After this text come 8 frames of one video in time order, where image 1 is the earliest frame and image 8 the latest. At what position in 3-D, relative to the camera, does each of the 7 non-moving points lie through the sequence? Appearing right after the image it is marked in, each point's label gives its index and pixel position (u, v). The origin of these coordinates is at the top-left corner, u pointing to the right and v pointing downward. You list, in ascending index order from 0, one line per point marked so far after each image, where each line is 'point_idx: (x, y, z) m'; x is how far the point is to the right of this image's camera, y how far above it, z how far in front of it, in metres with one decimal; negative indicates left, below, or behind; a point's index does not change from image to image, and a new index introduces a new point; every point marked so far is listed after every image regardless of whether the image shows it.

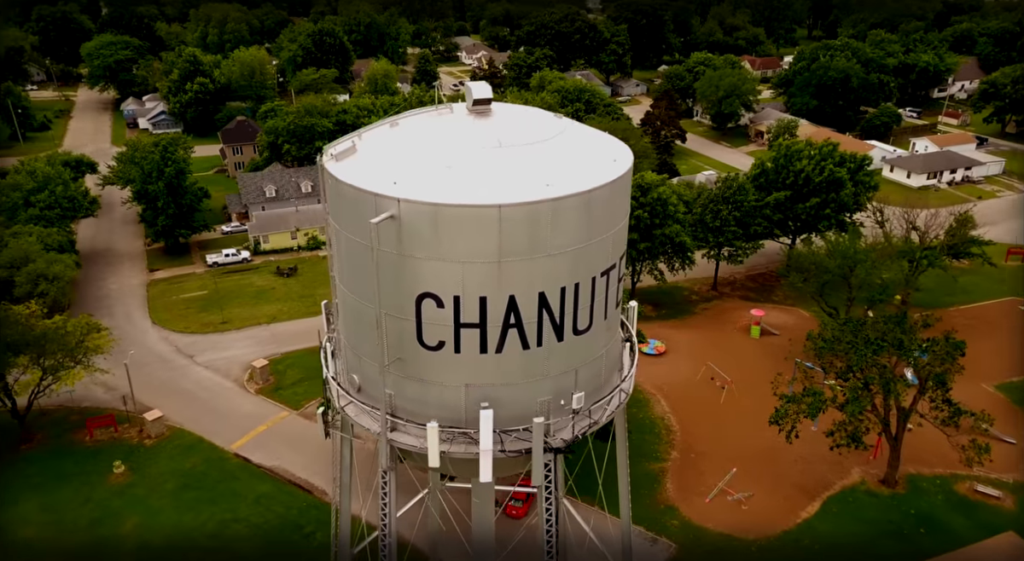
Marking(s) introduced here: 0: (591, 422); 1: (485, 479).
0: (+1.6, -2.8, +17.4) m
1: (-0.4, -3.6, +16.0) m
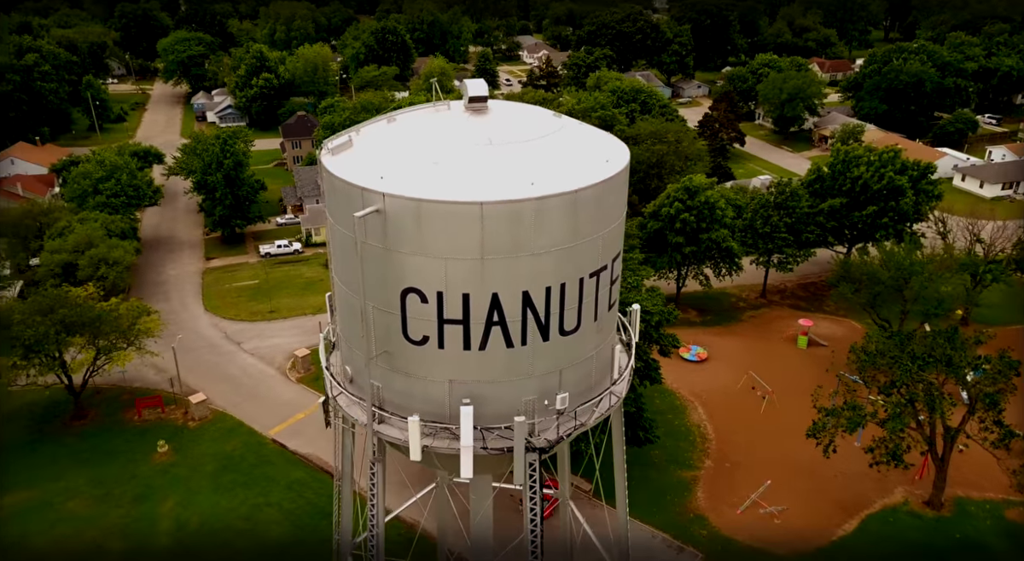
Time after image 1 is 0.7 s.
0: (+1.3, -2.9, +17.5) m
1: (-0.8, -3.6, +16.2) m
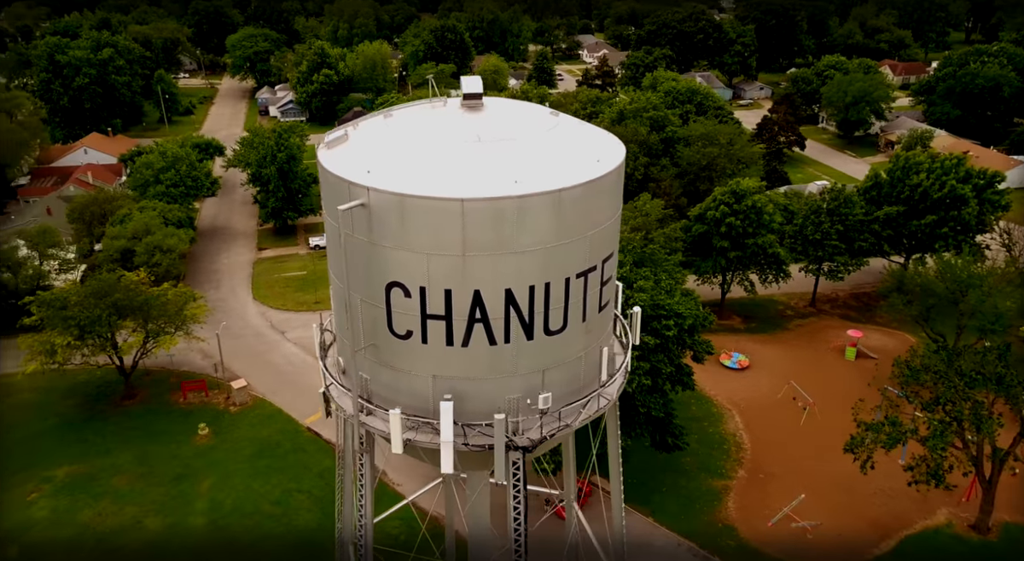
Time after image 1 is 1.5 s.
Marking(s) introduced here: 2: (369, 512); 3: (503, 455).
0: (+1.0, -2.9, +17.4) m
1: (-1.2, -3.6, +16.4) m
2: (-3.0, -5.0, +18.6) m
3: (-0.2, -3.3, +16.7) m
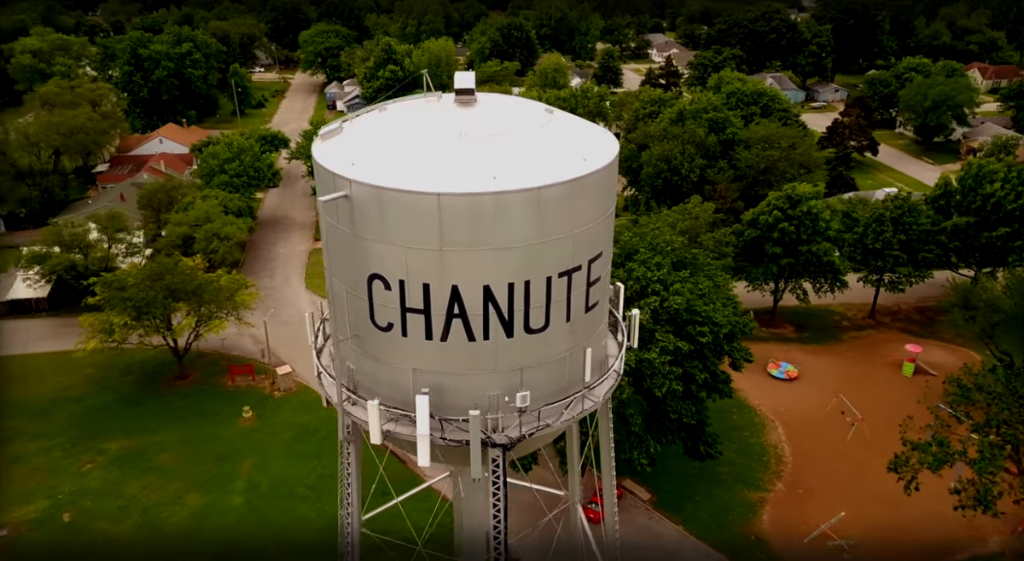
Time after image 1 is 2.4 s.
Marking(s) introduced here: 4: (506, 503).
0: (+0.6, -2.9, +17.3) m
1: (-1.7, -3.5, +16.5) m
2: (-3.4, -4.8, +18.8) m
3: (-0.6, -3.3, +16.7) m
4: (-0.1, -4.5, +17.5) m
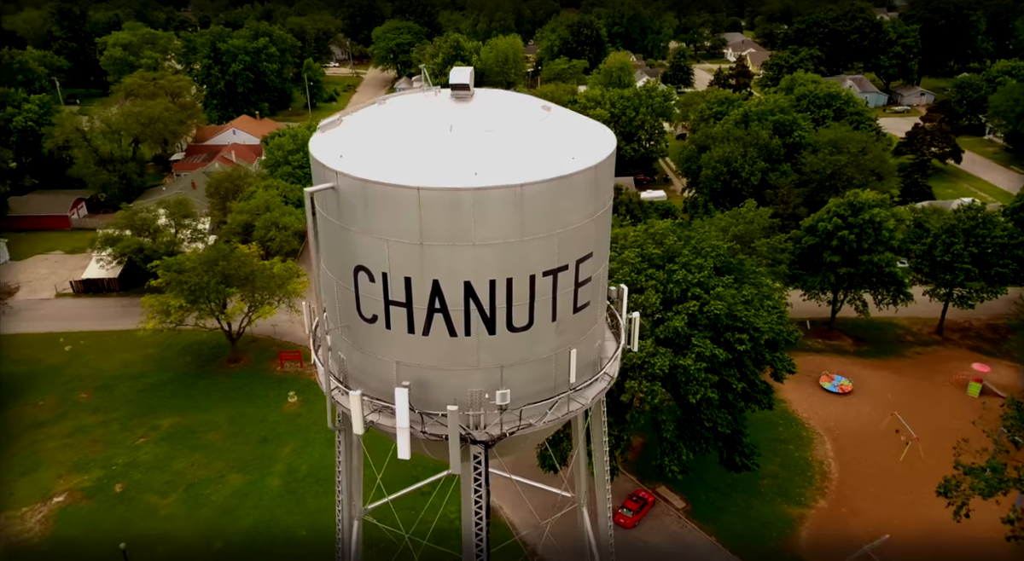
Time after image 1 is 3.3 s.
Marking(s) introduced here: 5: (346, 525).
0: (+0.2, -2.8, +17.2) m
1: (-2.2, -3.3, +16.6) m
2: (-3.6, -4.6, +19.1) m
3: (-1.1, -3.2, +16.7) m
4: (-0.5, -4.4, +17.4) m
5: (-3.7, -5.3, +19.2) m
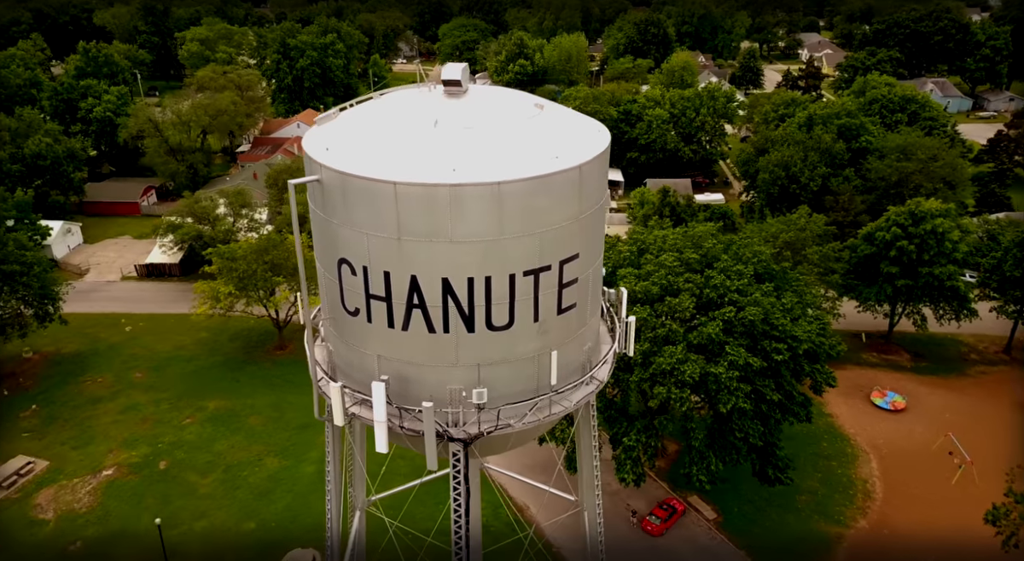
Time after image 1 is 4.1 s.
0: (-0.2, -2.8, +17.1) m
1: (-2.7, -3.2, +16.7) m
2: (-3.9, -4.4, +19.4) m
3: (-1.5, -3.1, +16.7) m
4: (-0.9, -4.4, +17.4) m
5: (-3.9, -5.1, +19.5) m
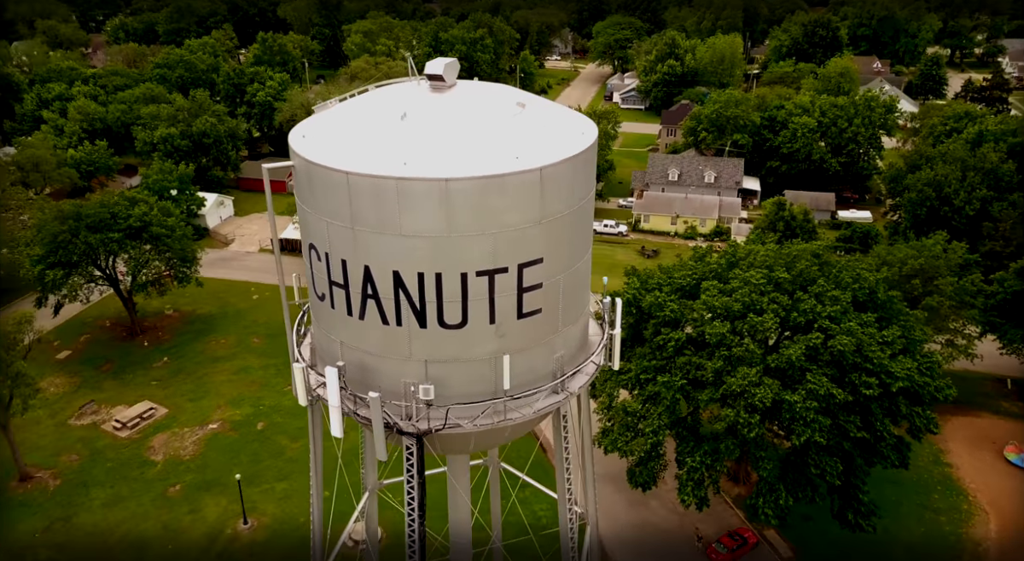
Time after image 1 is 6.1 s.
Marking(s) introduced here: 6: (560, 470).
0: (-1.1, -2.7, +16.8) m
1: (-3.7, -2.9, +17.0) m
2: (-4.3, -4.0, +19.9) m
3: (-2.6, -2.9, +16.8) m
4: (-1.9, -4.2, +17.3) m
5: (-4.4, -4.7, +20.1) m
6: (+1.1, -4.2, +18.9) m
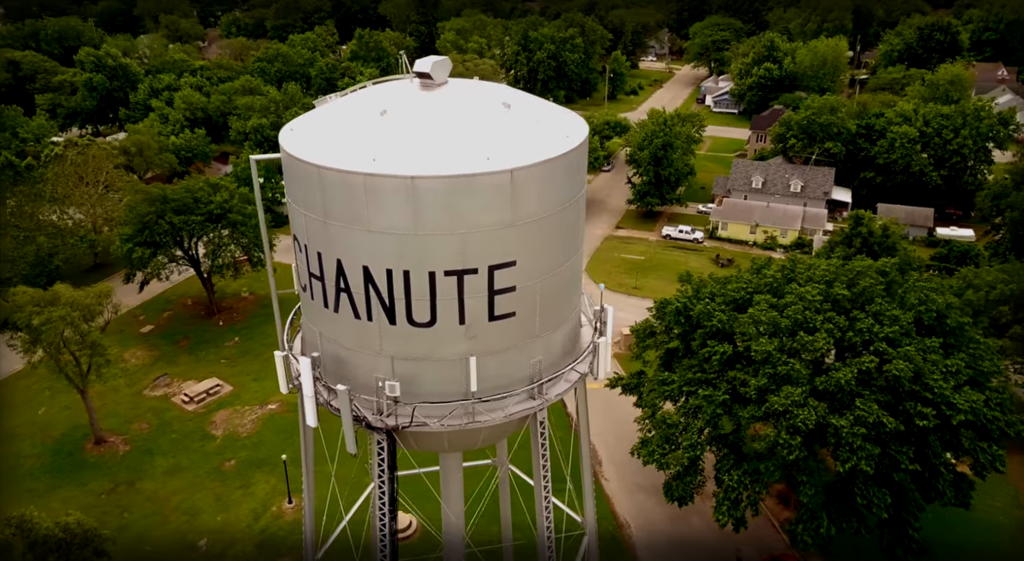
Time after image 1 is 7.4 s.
0: (-1.8, -2.5, +16.3) m
1: (-4.2, -2.6, +16.9) m
2: (-4.5, -3.7, +19.9) m
3: (-3.2, -2.6, +16.5) m
4: (-2.6, -4.0, +16.9) m
5: (-4.6, -4.4, +20.0) m
6: (+0.7, -4.1, +18.0) m
